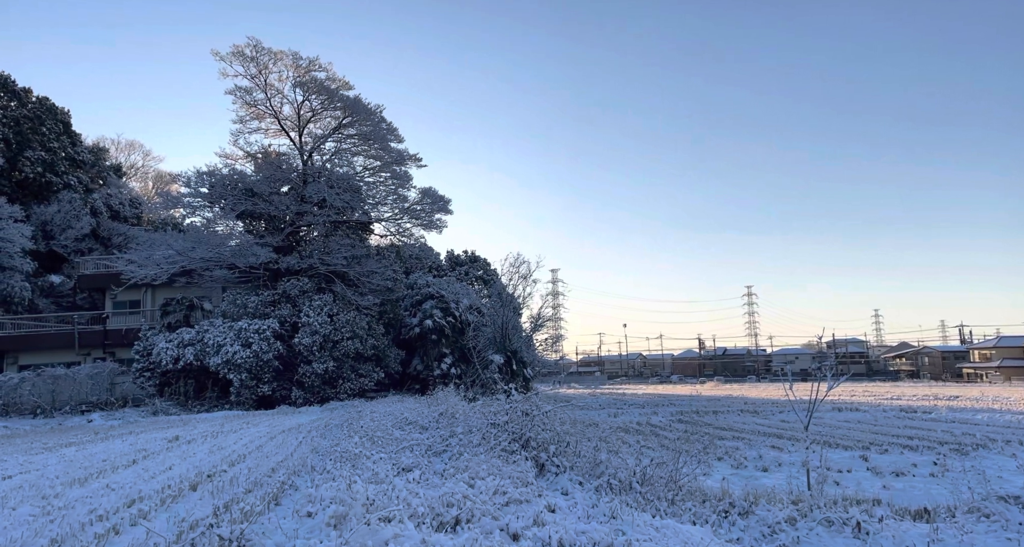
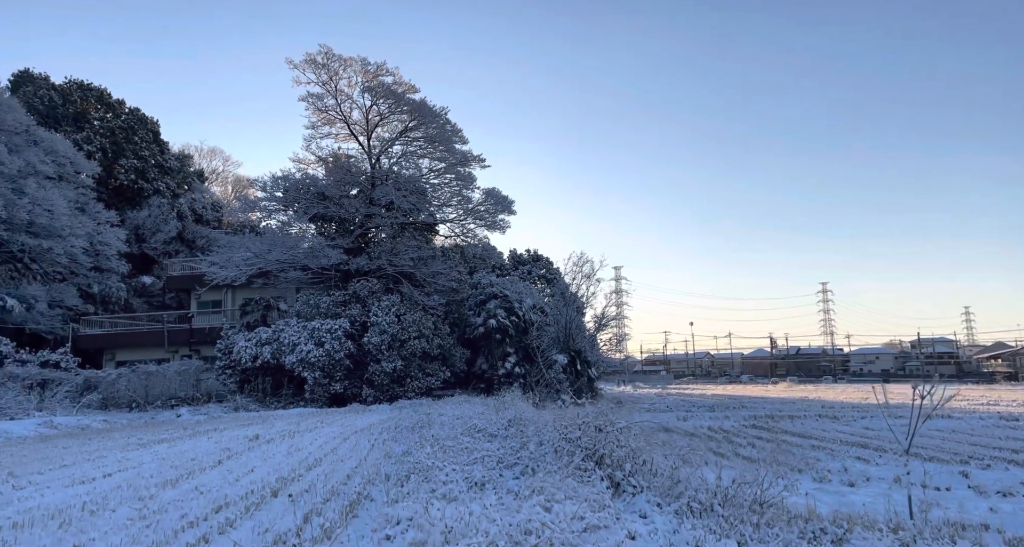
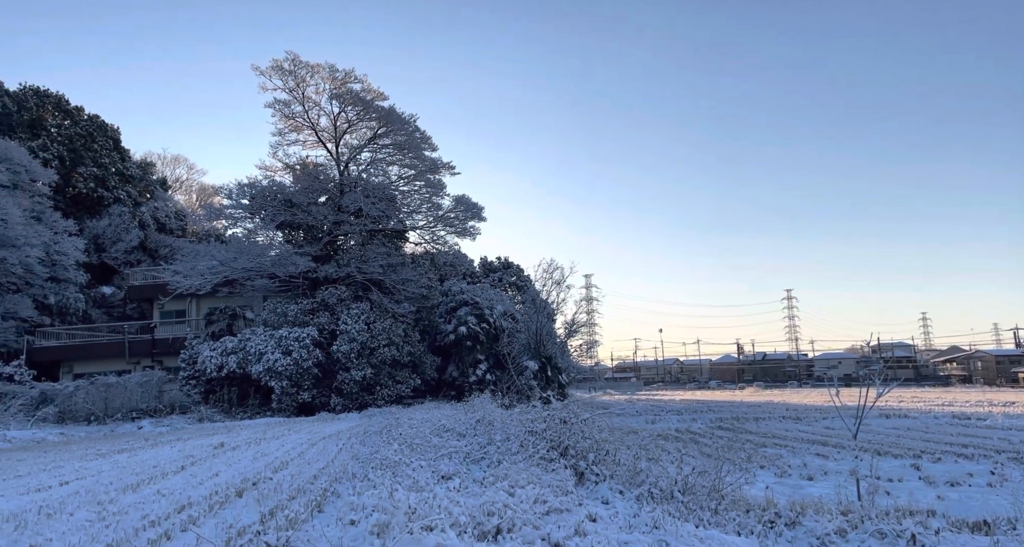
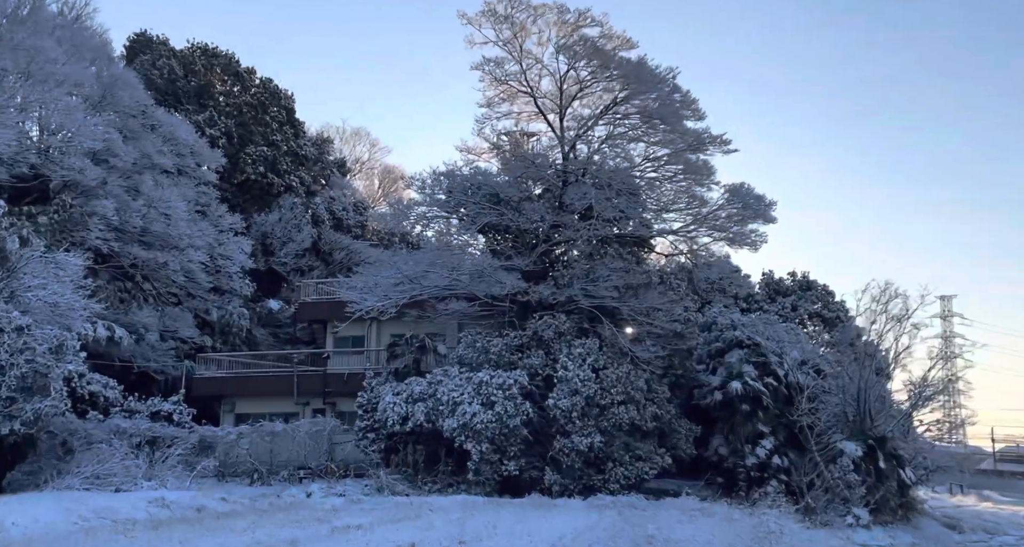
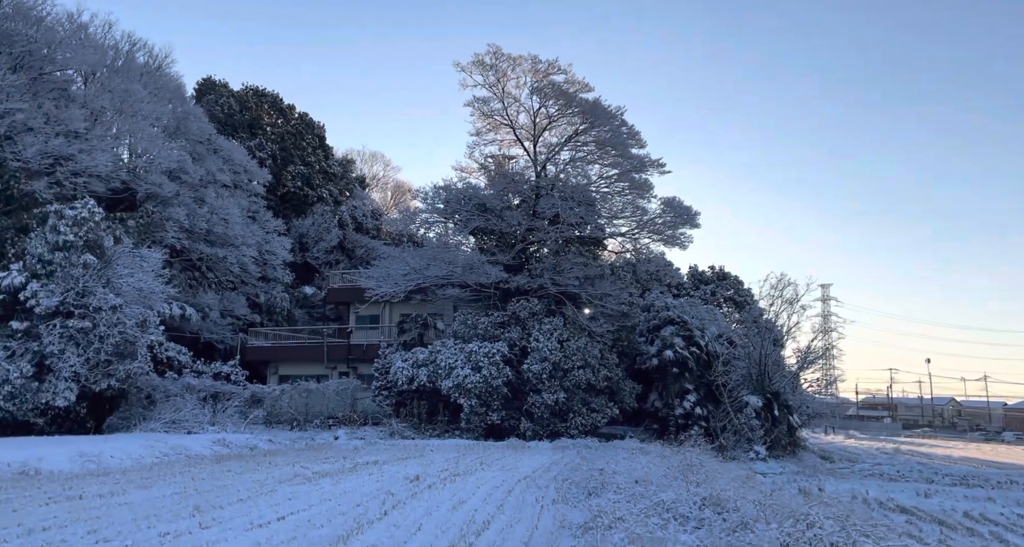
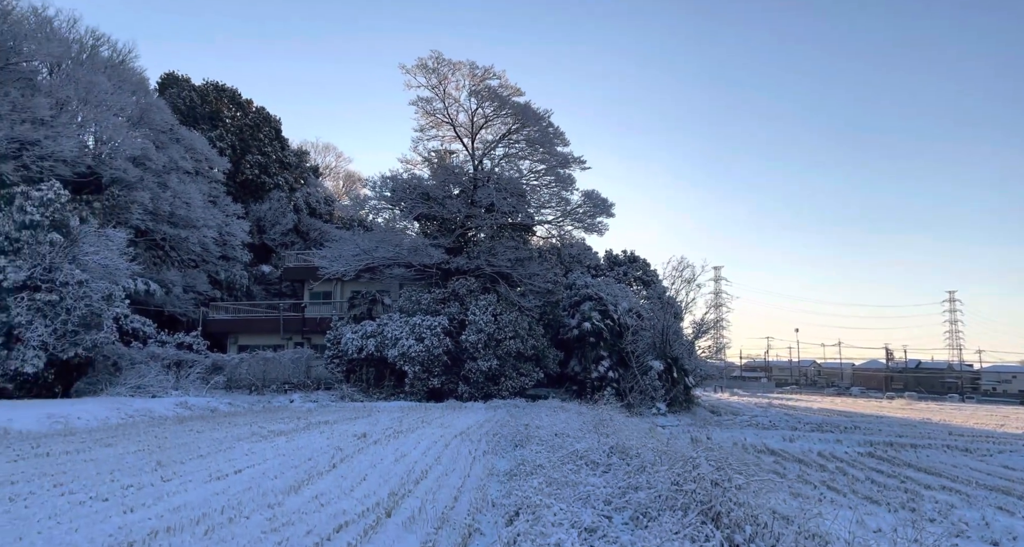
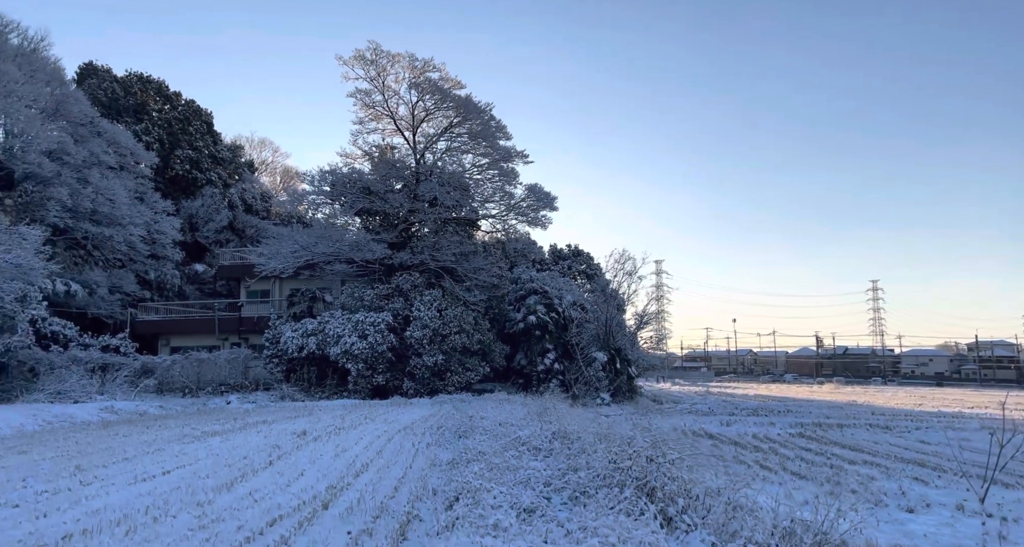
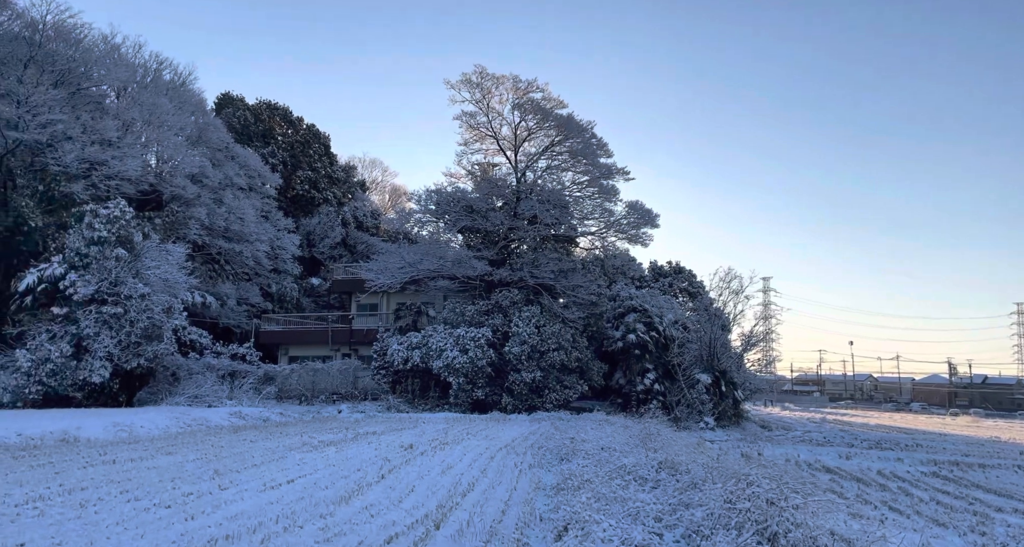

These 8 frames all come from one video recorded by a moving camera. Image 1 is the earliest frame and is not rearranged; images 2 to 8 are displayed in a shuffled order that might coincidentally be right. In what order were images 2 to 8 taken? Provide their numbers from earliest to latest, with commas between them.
3, 2, 7, 6, 8, 5, 4
